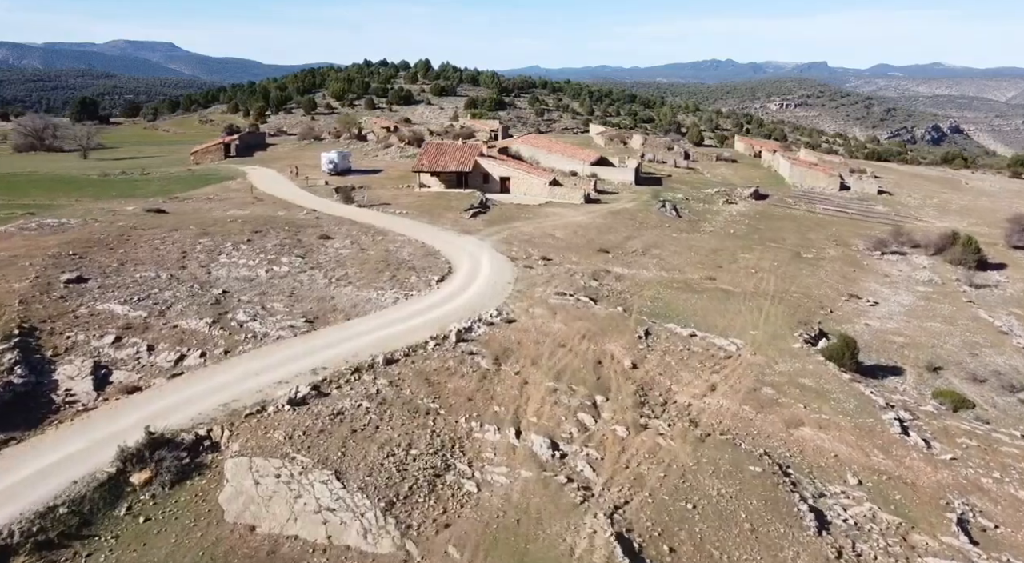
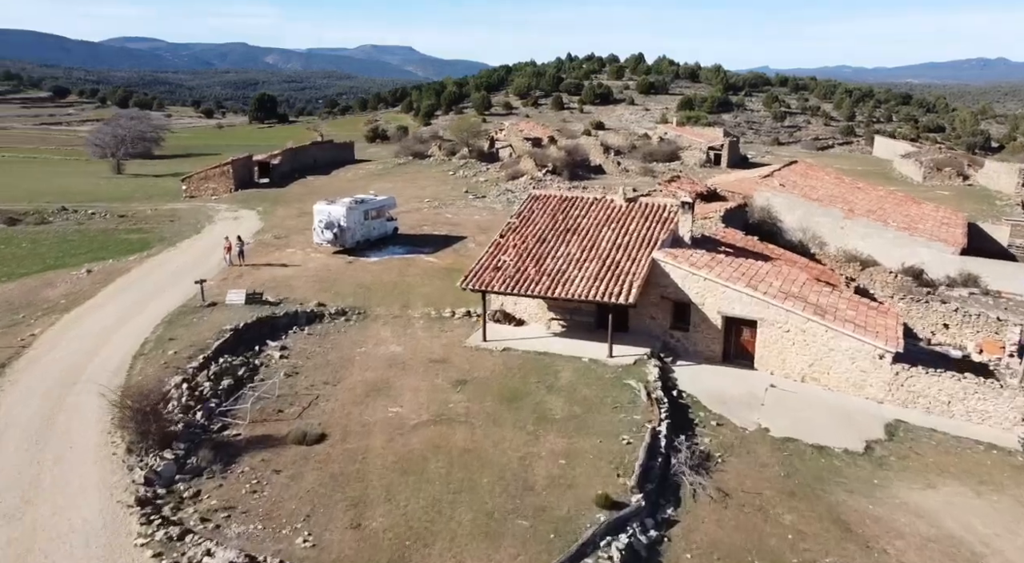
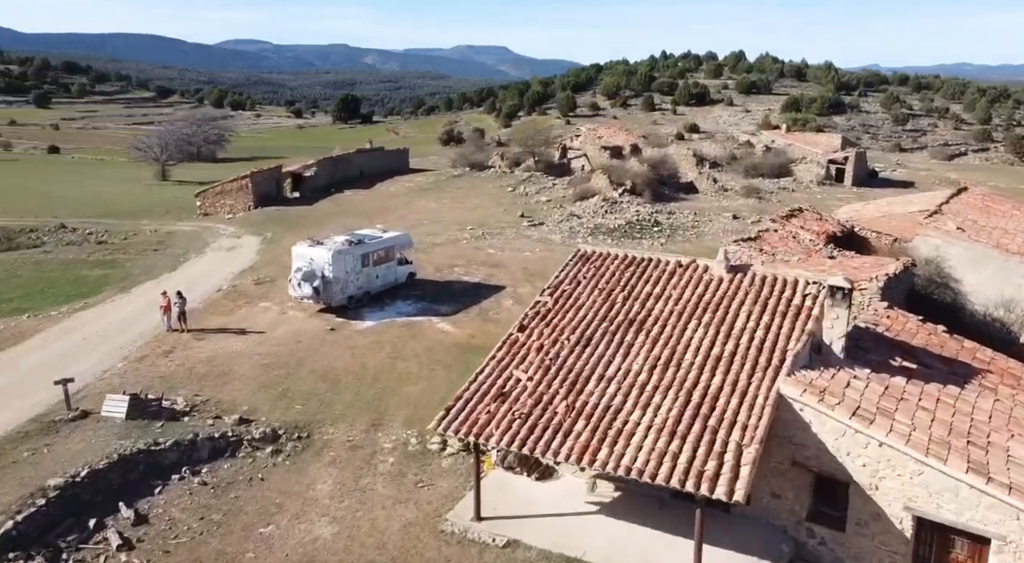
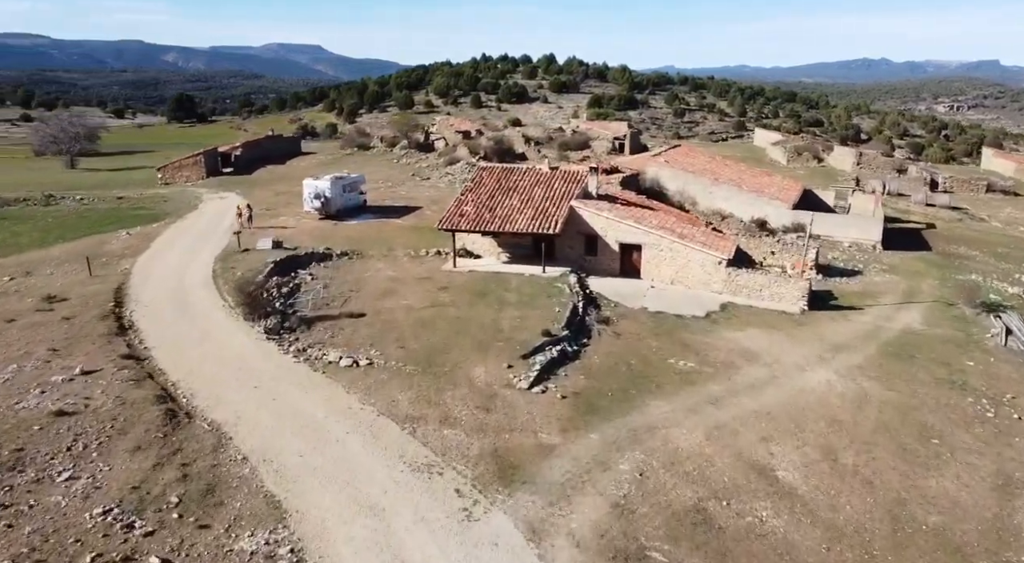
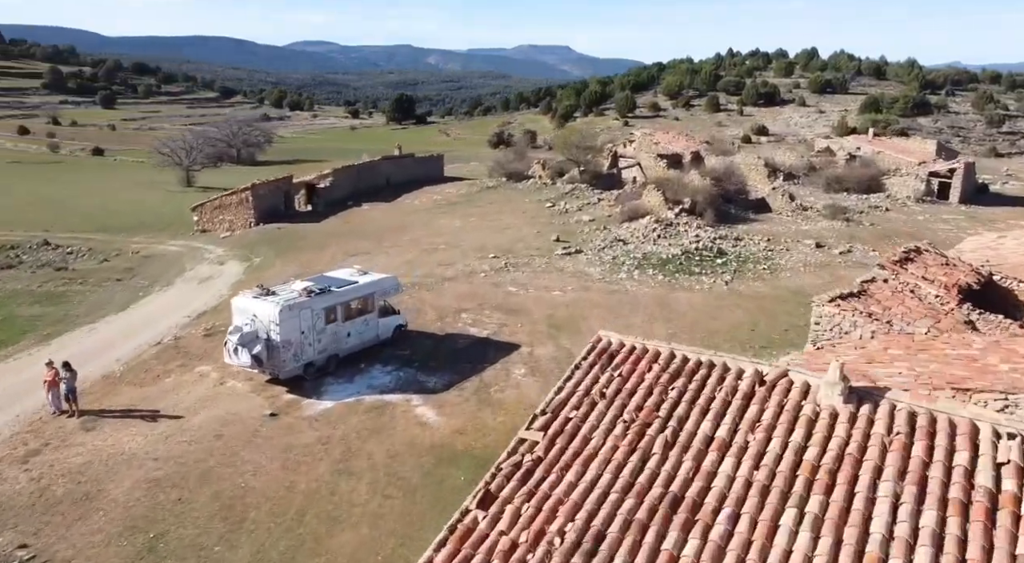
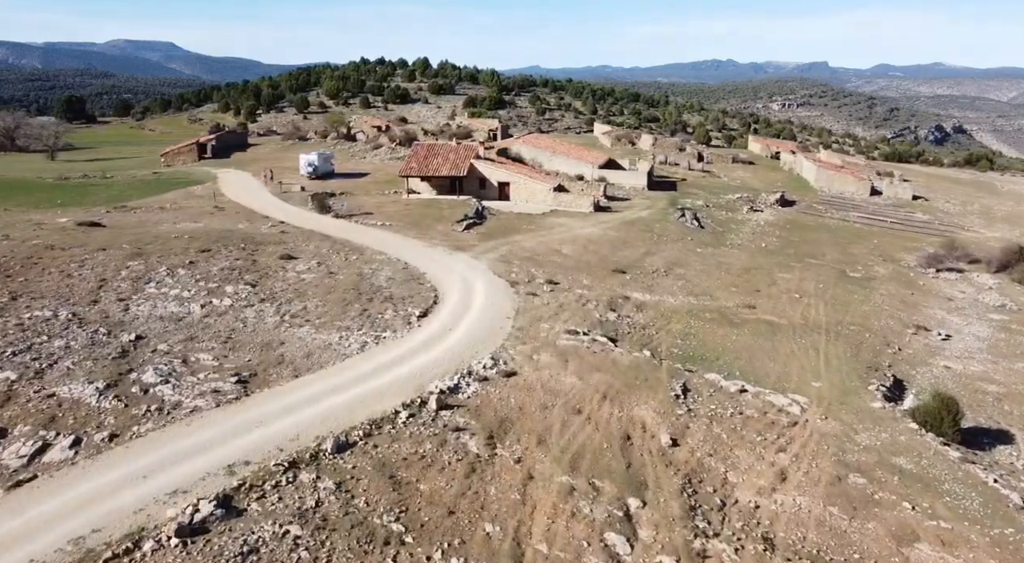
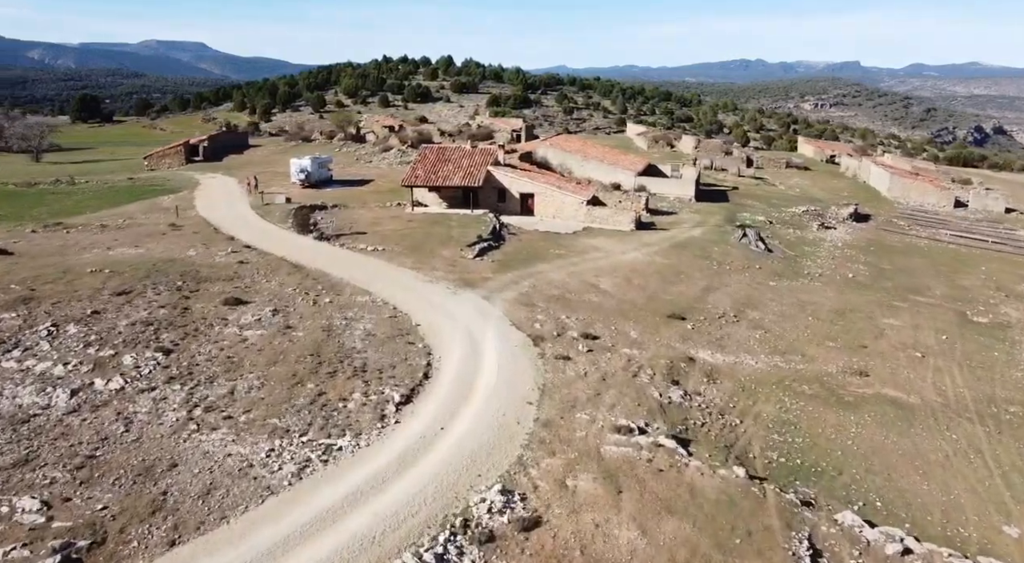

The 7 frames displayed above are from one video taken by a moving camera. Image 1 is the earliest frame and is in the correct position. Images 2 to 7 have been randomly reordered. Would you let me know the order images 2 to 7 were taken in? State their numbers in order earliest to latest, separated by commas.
6, 7, 4, 2, 3, 5
